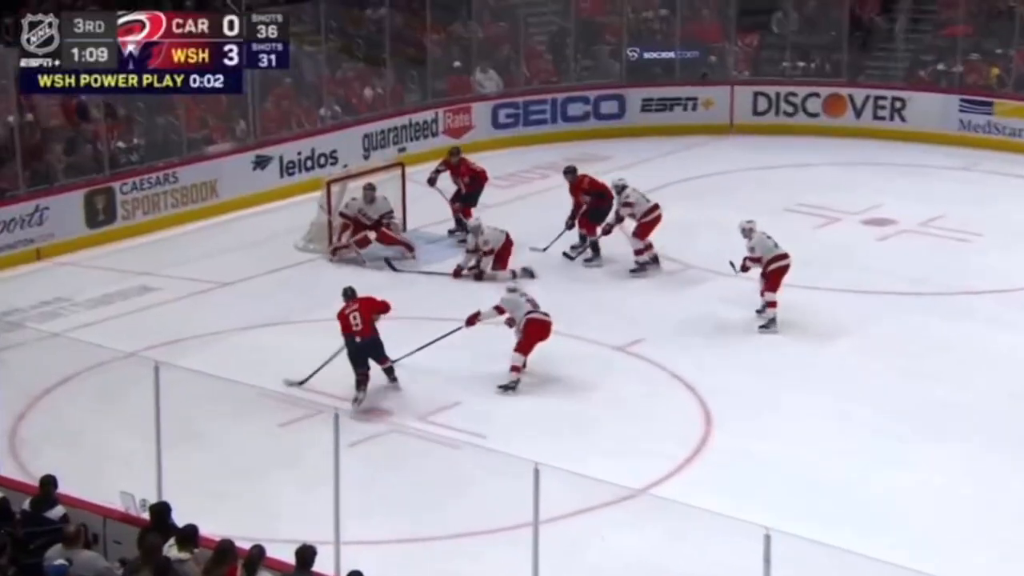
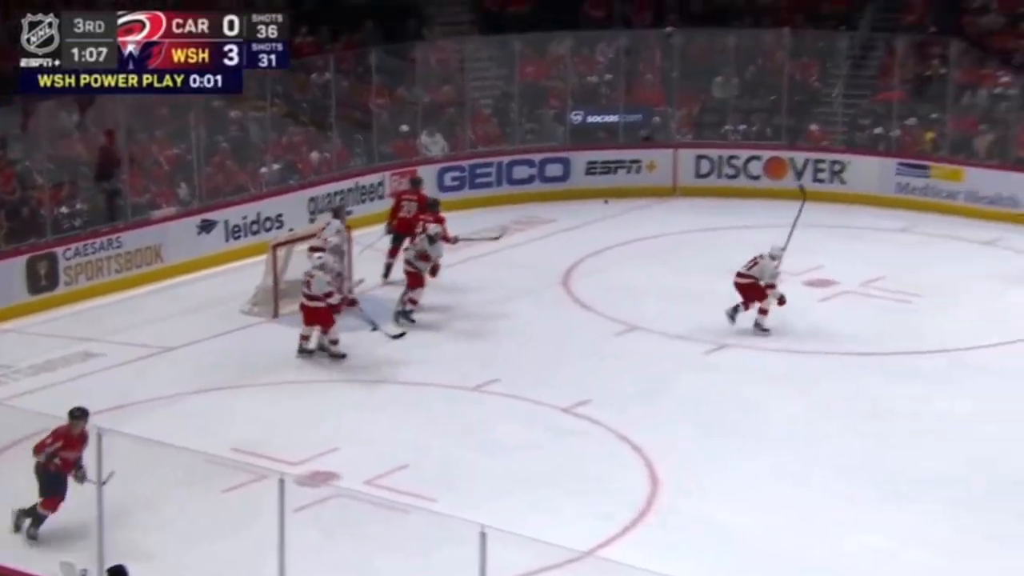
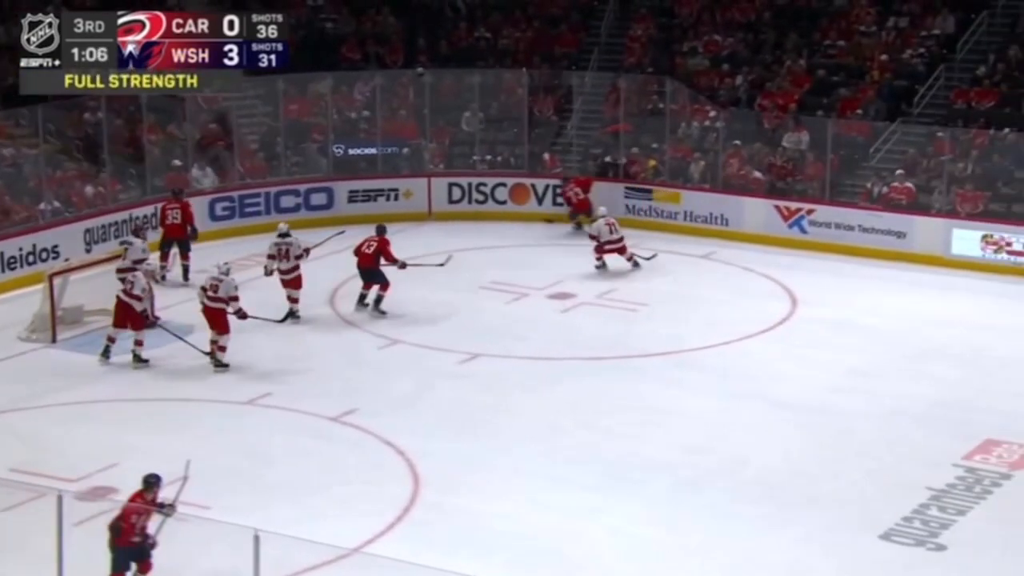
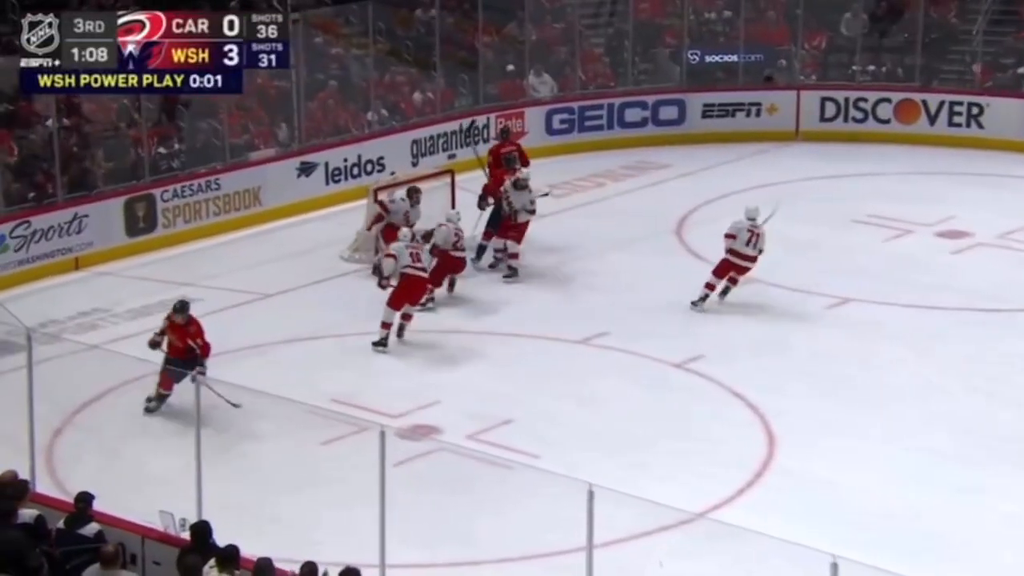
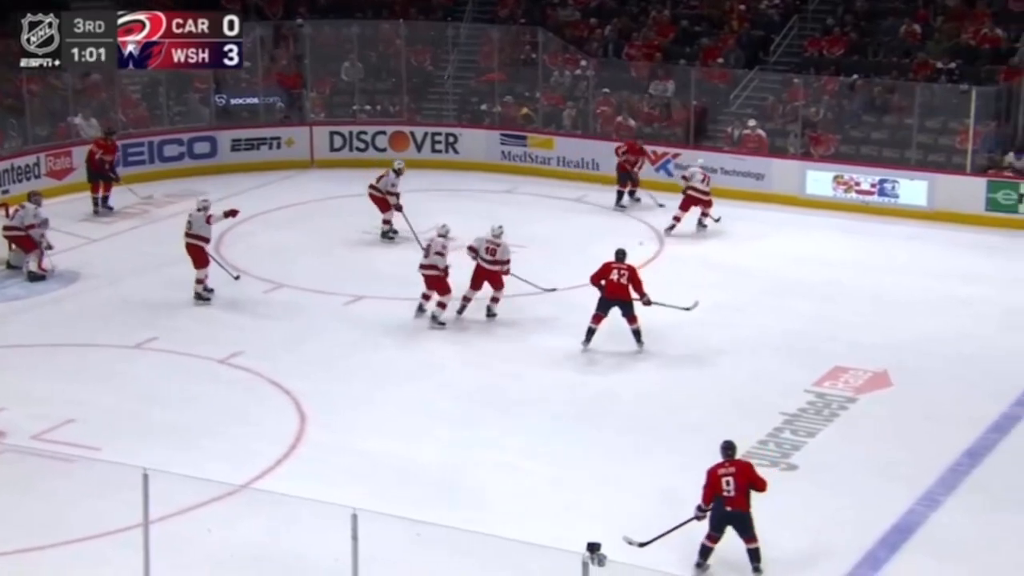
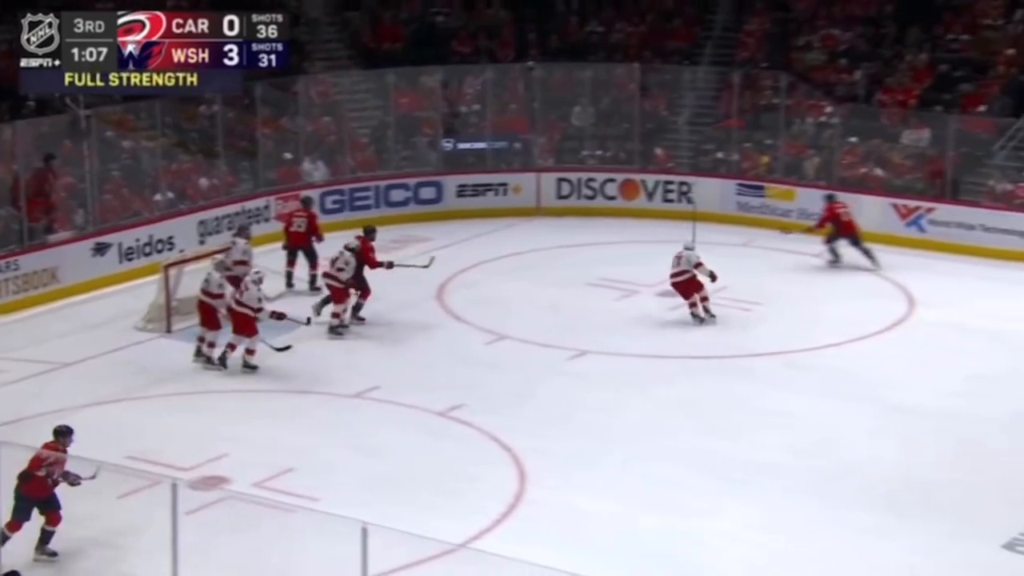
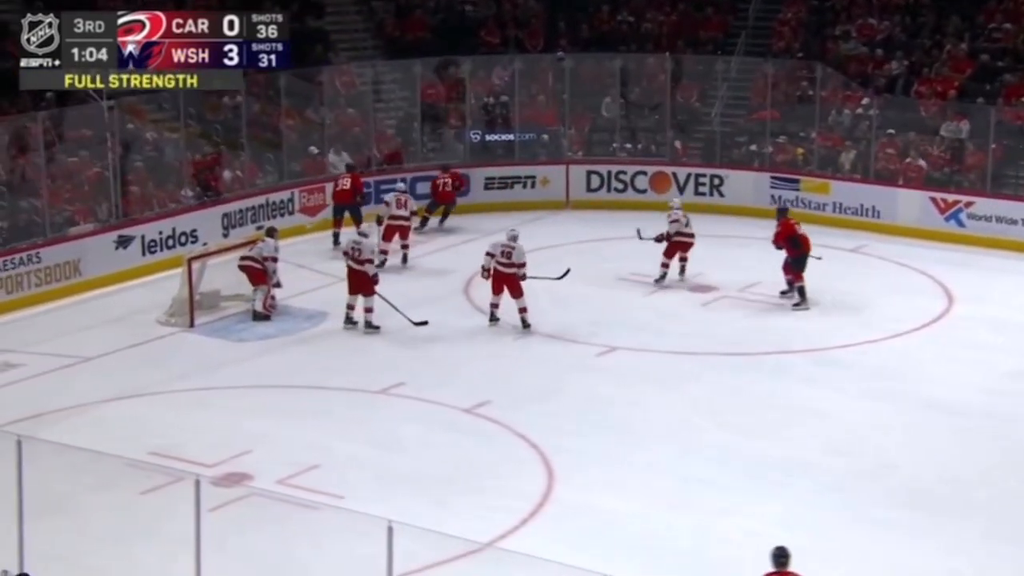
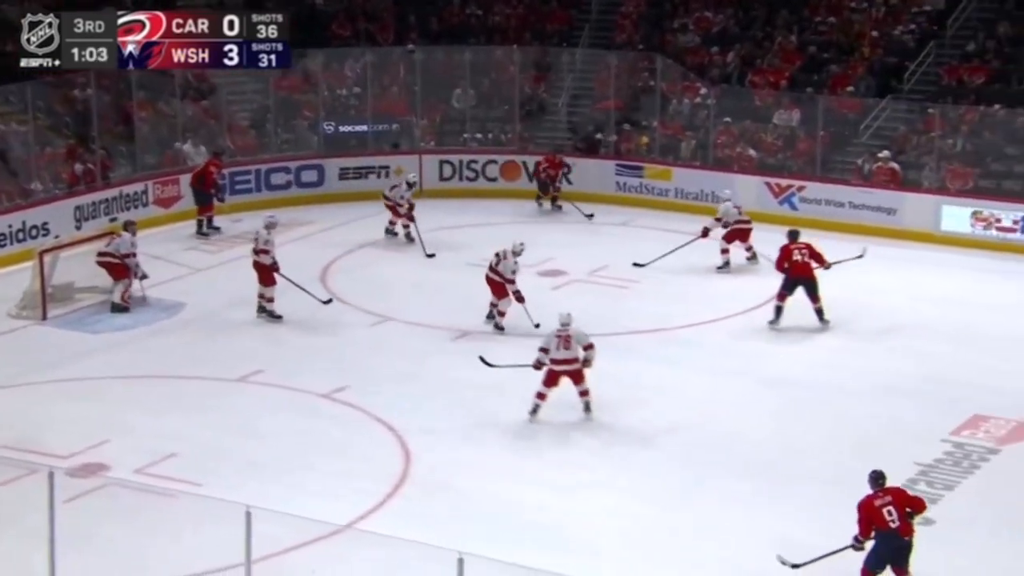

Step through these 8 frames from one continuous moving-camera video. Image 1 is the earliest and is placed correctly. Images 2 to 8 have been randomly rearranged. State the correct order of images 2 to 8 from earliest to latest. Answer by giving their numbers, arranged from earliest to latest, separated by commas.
4, 2, 6, 3, 7, 8, 5
